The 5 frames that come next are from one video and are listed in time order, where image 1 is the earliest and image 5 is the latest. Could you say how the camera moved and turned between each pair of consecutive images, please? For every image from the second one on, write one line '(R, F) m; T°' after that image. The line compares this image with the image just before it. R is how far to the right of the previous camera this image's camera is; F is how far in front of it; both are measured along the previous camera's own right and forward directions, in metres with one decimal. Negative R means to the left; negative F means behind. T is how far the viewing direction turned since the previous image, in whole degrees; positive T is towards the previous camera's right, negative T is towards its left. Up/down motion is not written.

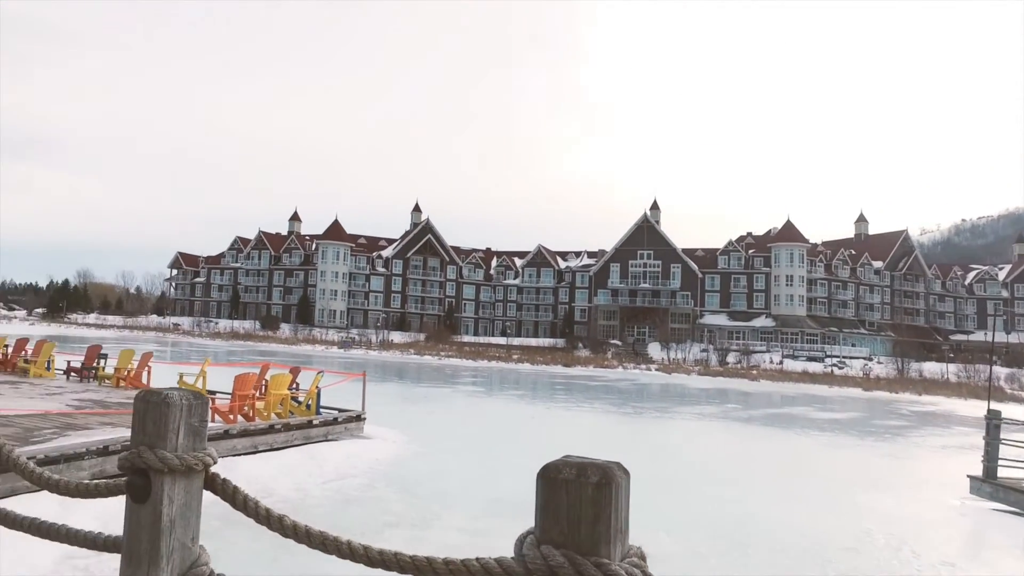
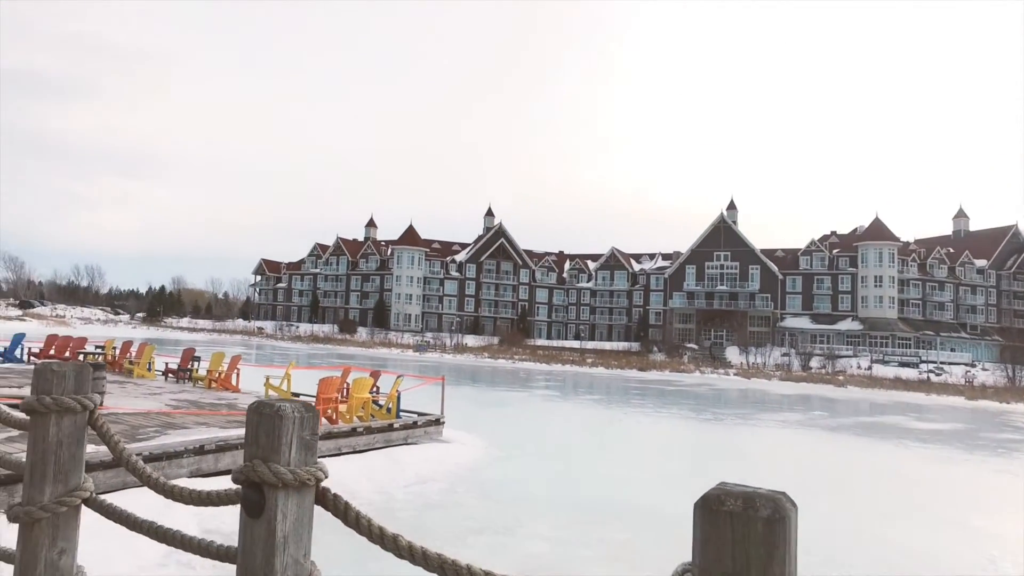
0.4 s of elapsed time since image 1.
(-0.2, +0.1) m; -6°
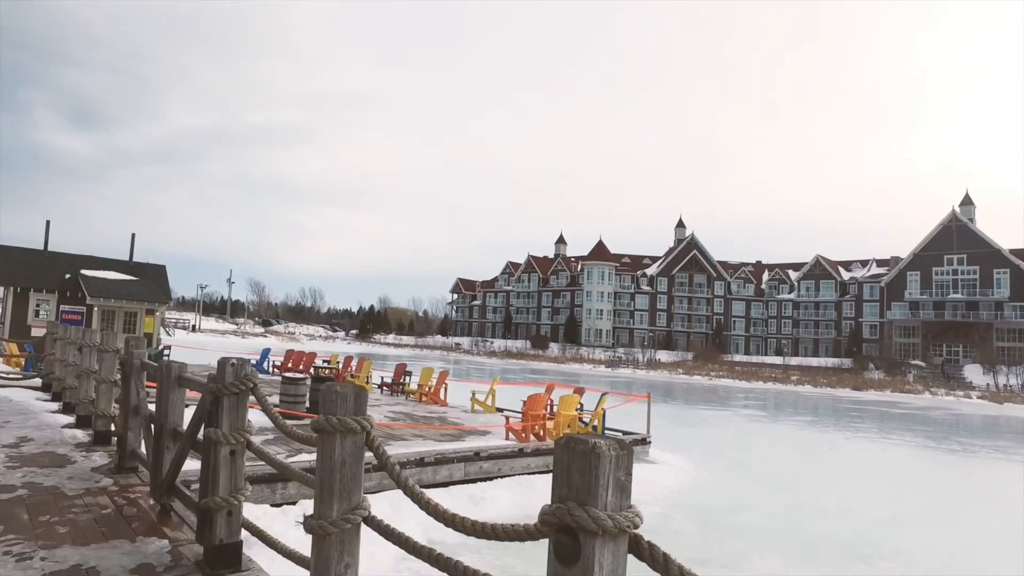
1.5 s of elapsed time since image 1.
(-0.5, +0.2) m; -16°
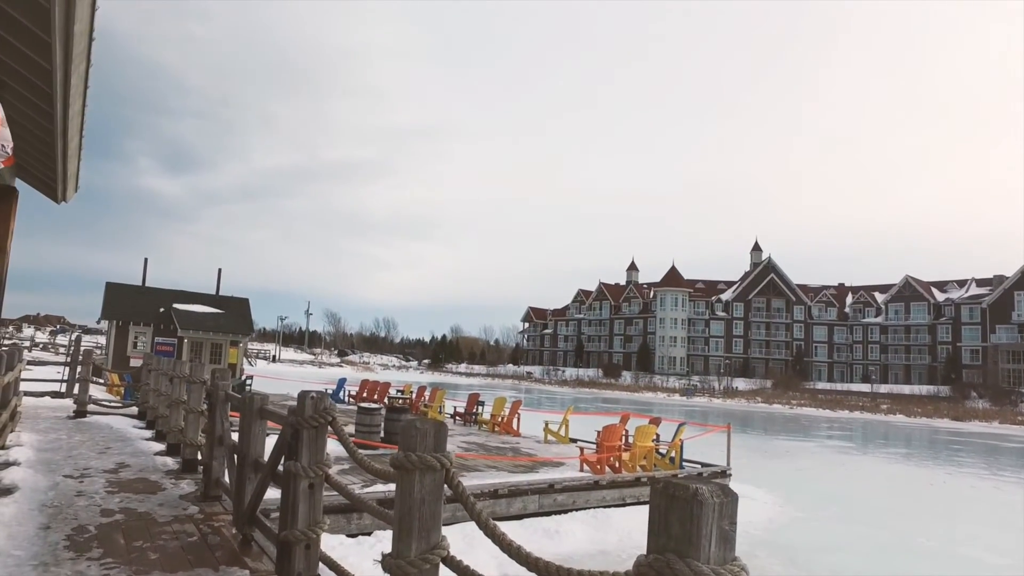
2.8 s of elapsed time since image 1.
(-0.1, +0.1) m; -6°
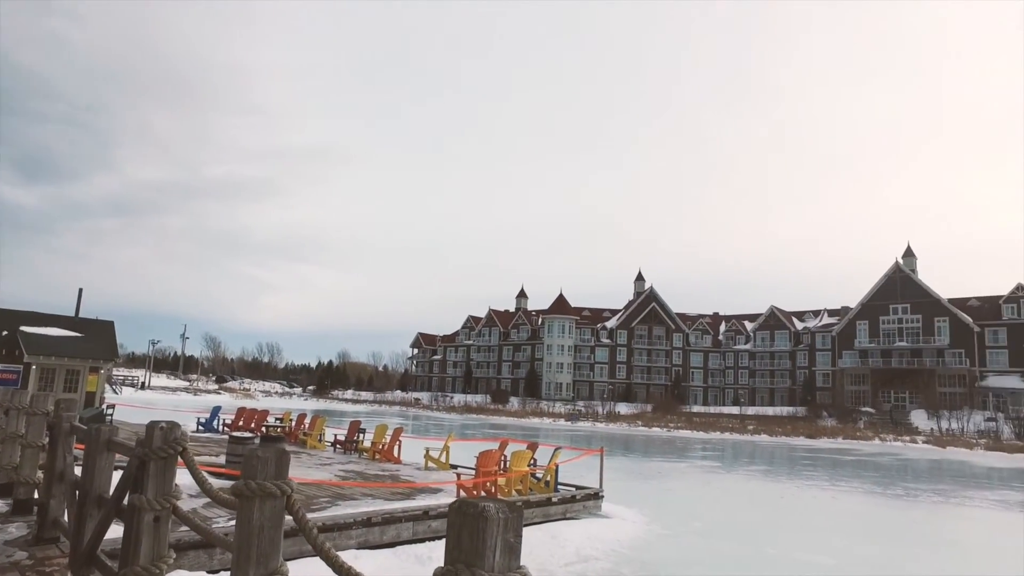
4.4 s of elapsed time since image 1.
(+0.3, -0.3) m; +9°
